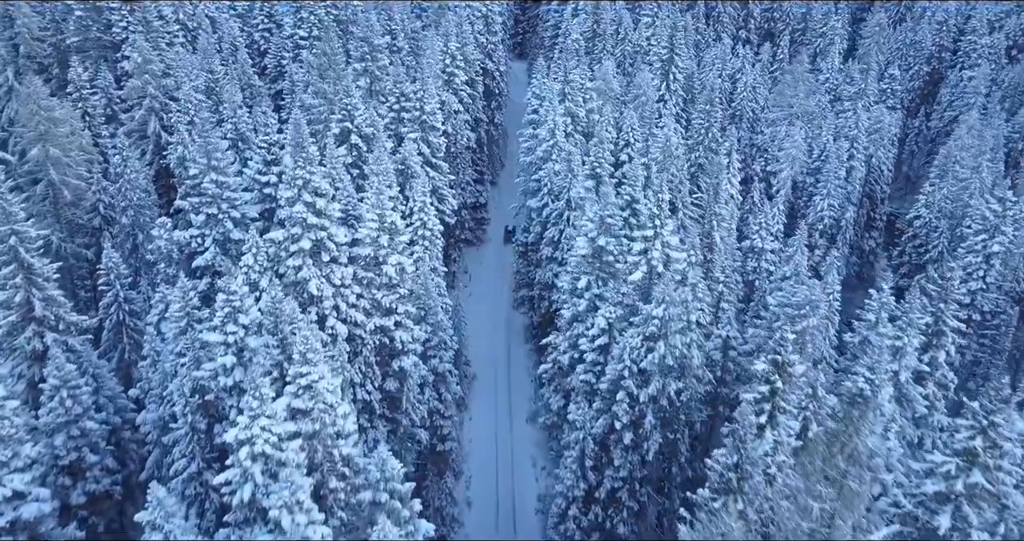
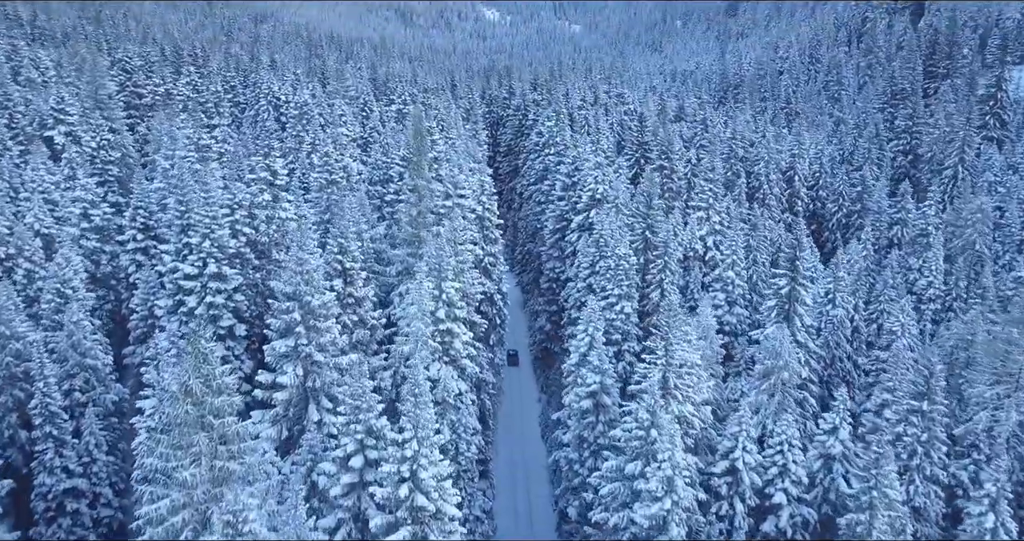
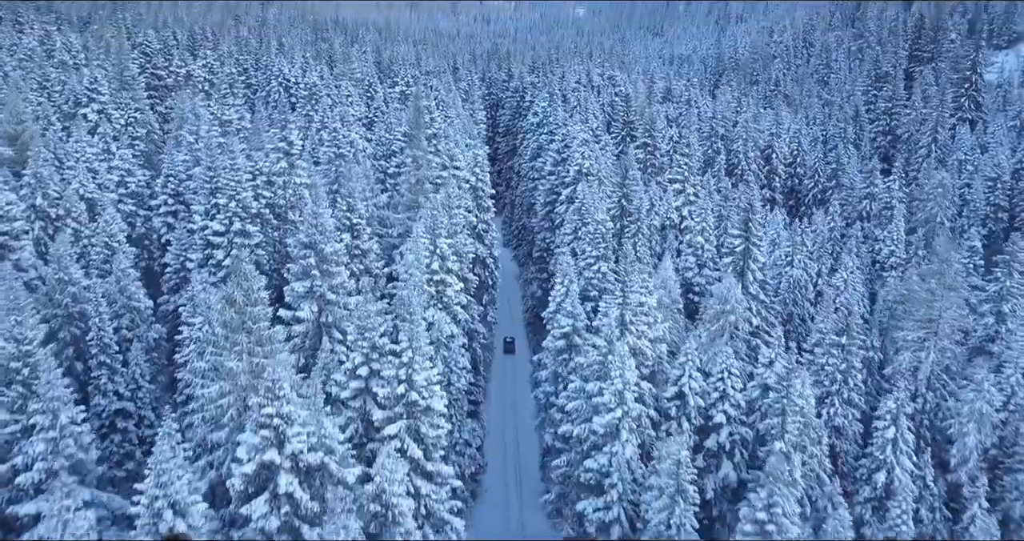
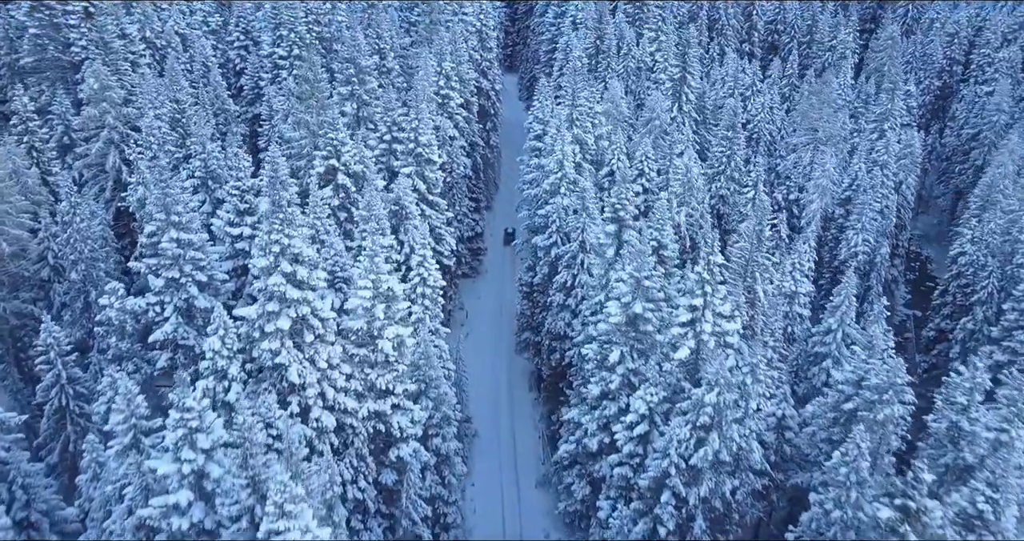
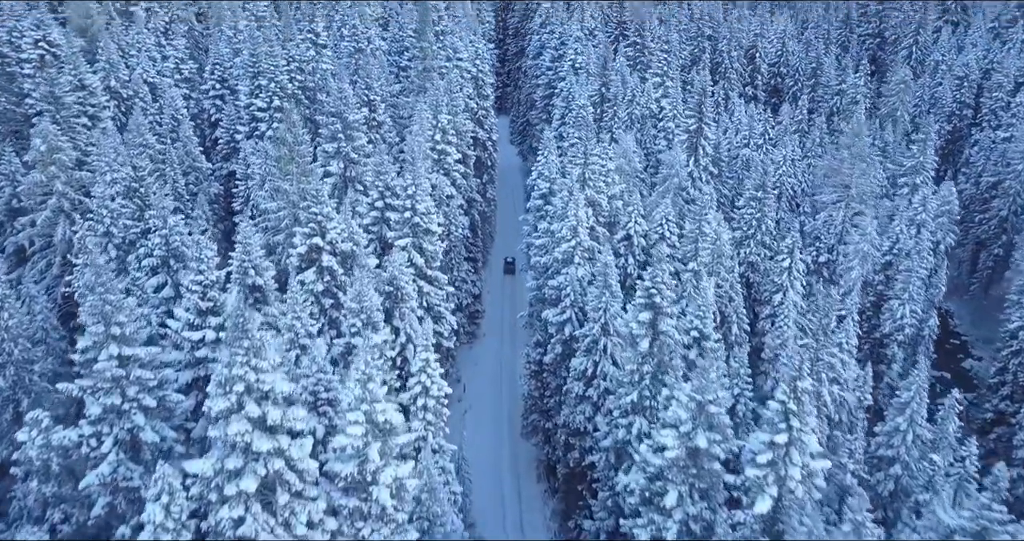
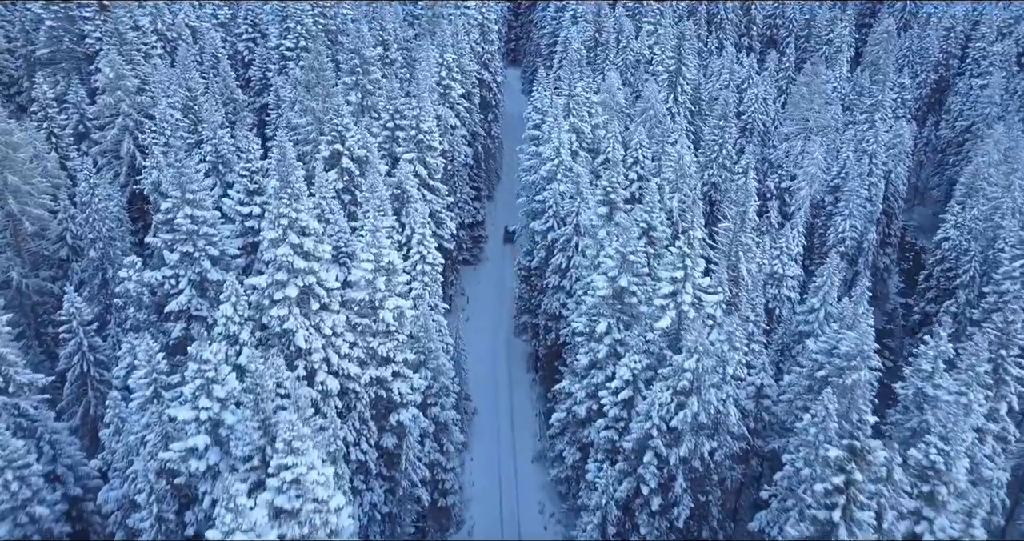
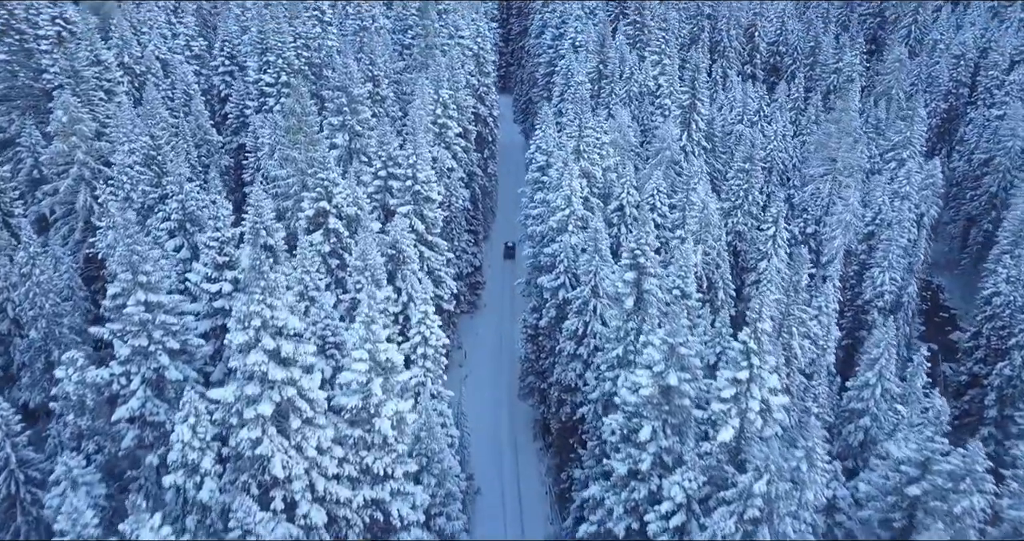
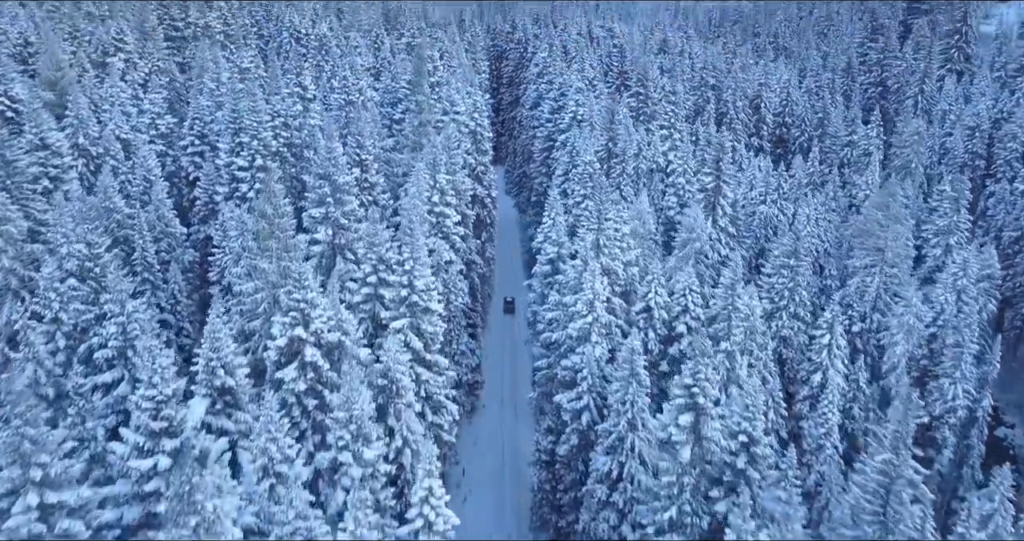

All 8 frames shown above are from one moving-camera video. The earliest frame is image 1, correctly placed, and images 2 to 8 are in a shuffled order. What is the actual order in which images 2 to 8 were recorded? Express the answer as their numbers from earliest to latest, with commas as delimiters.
6, 4, 7, 5, 8, 3, 2
